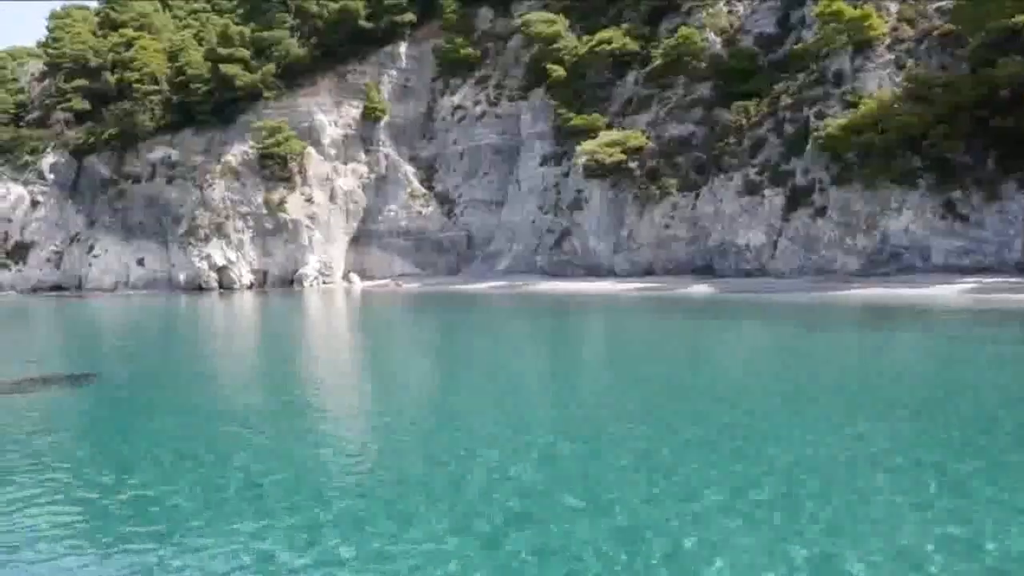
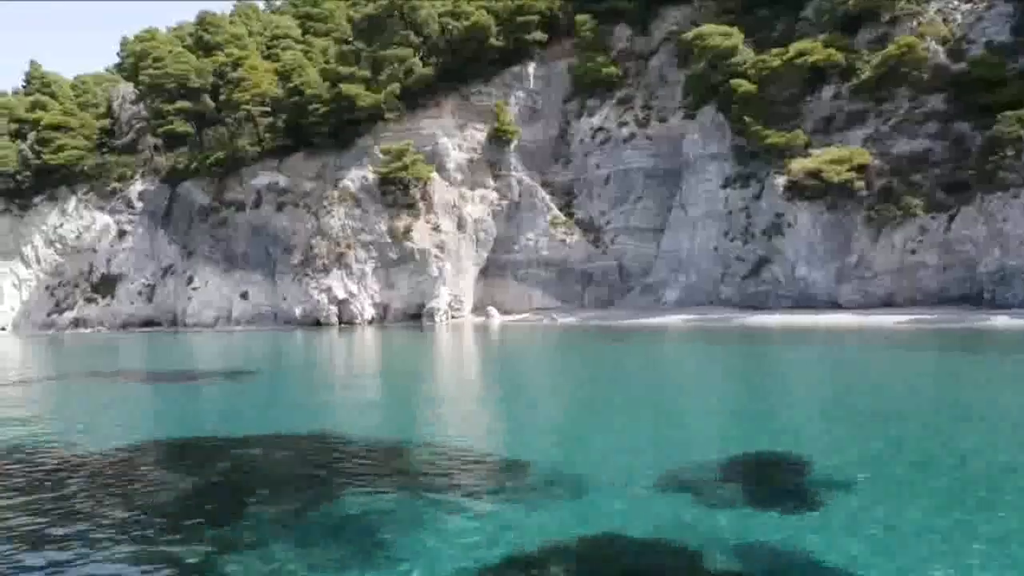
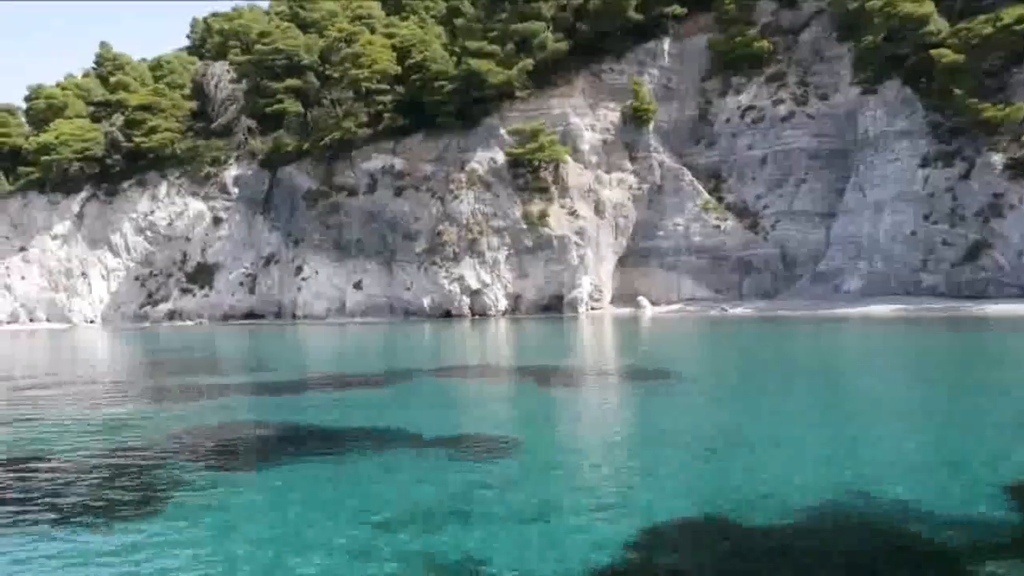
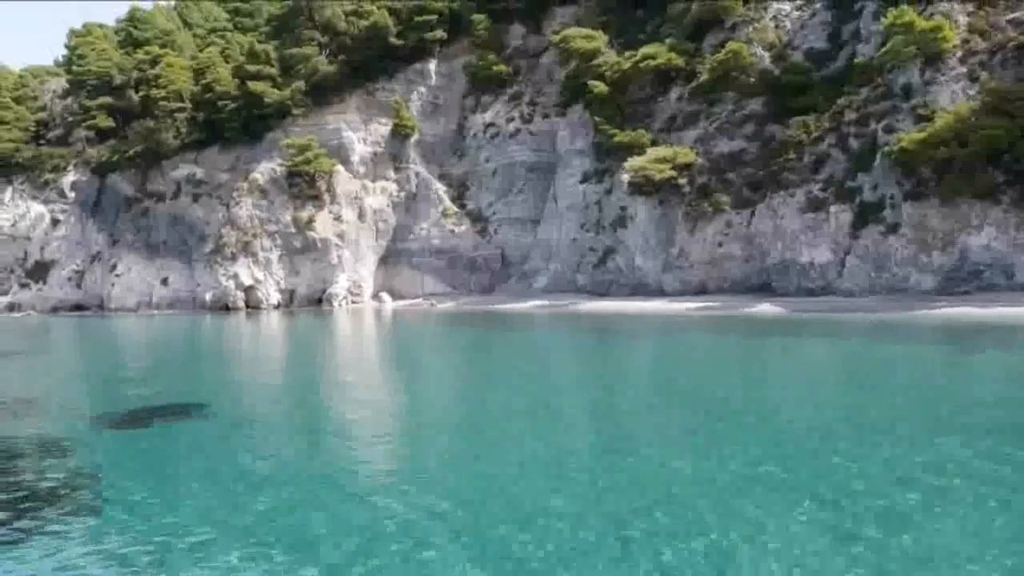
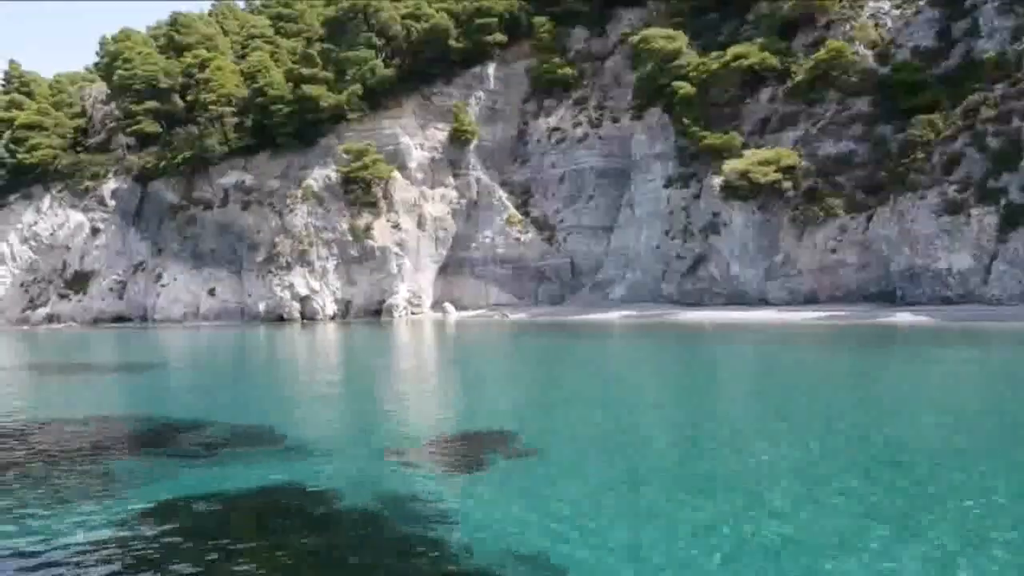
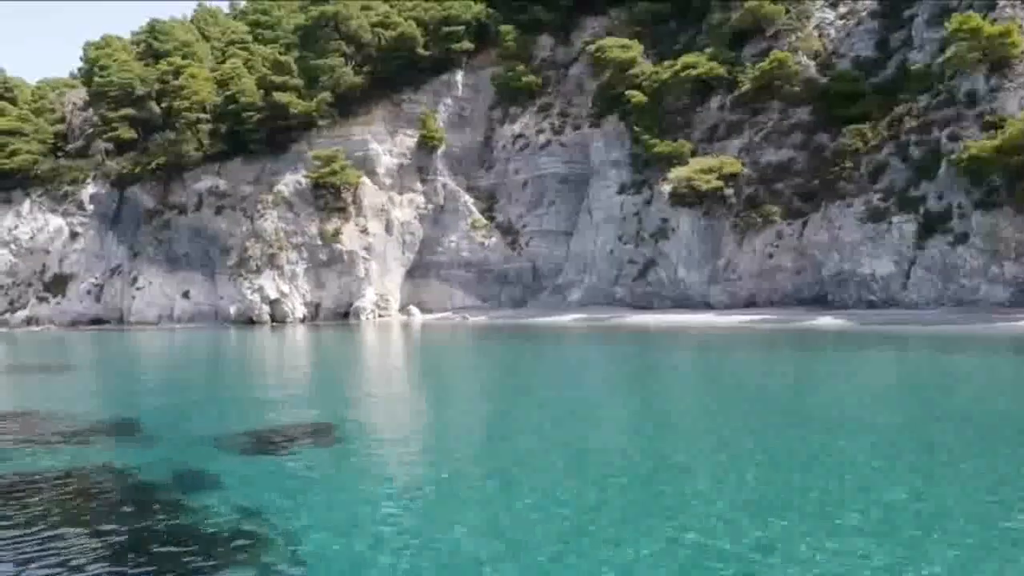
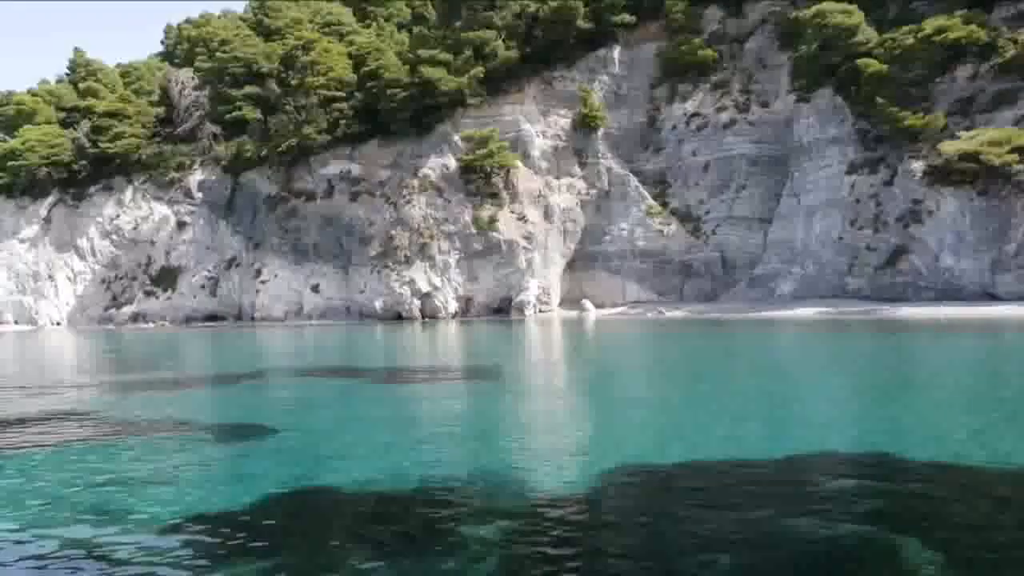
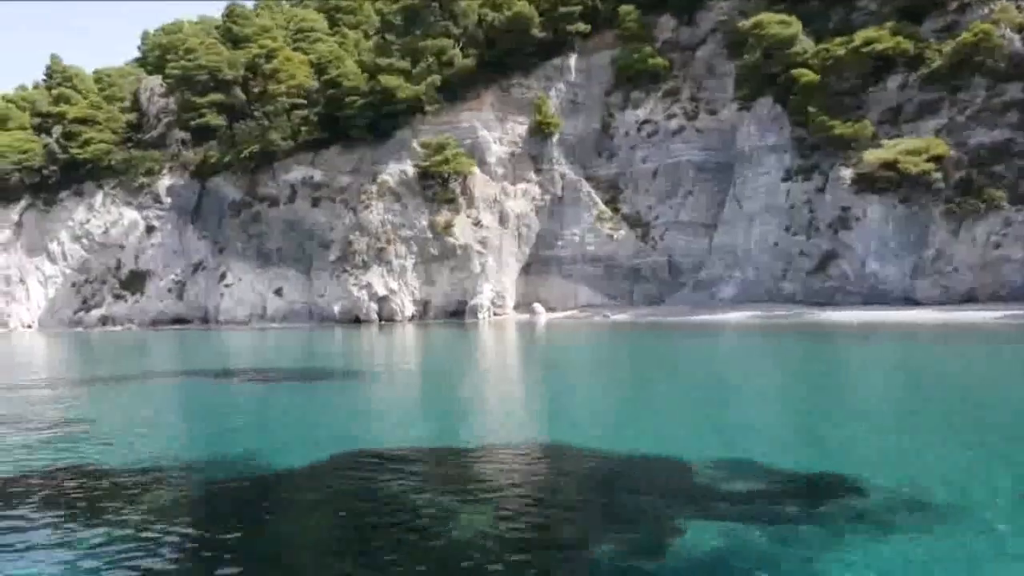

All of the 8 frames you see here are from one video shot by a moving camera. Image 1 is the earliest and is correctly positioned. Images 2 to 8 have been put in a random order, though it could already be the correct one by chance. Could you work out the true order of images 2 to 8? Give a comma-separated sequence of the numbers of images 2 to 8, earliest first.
4, 6, 5, 2, 8, 7, 3
